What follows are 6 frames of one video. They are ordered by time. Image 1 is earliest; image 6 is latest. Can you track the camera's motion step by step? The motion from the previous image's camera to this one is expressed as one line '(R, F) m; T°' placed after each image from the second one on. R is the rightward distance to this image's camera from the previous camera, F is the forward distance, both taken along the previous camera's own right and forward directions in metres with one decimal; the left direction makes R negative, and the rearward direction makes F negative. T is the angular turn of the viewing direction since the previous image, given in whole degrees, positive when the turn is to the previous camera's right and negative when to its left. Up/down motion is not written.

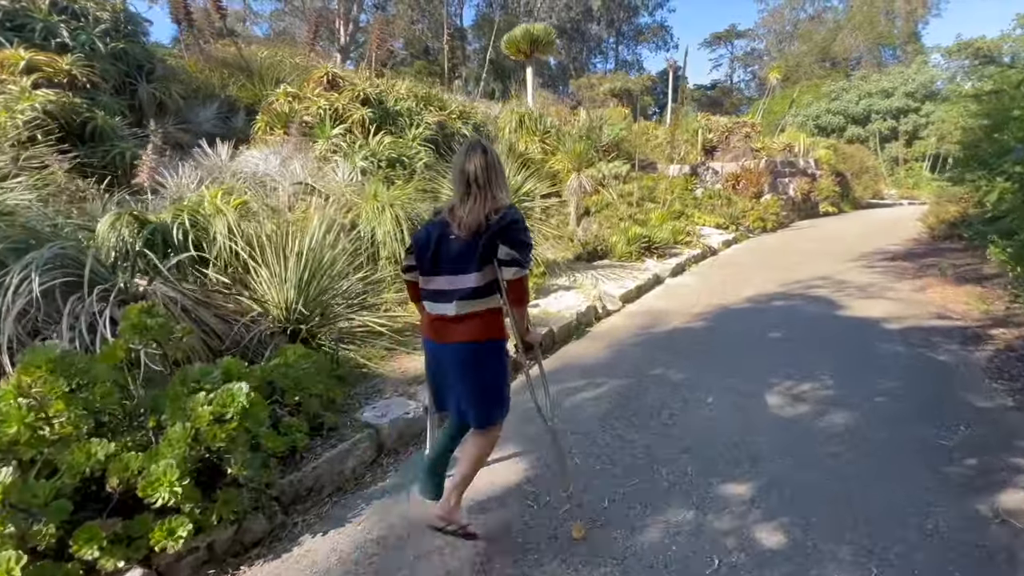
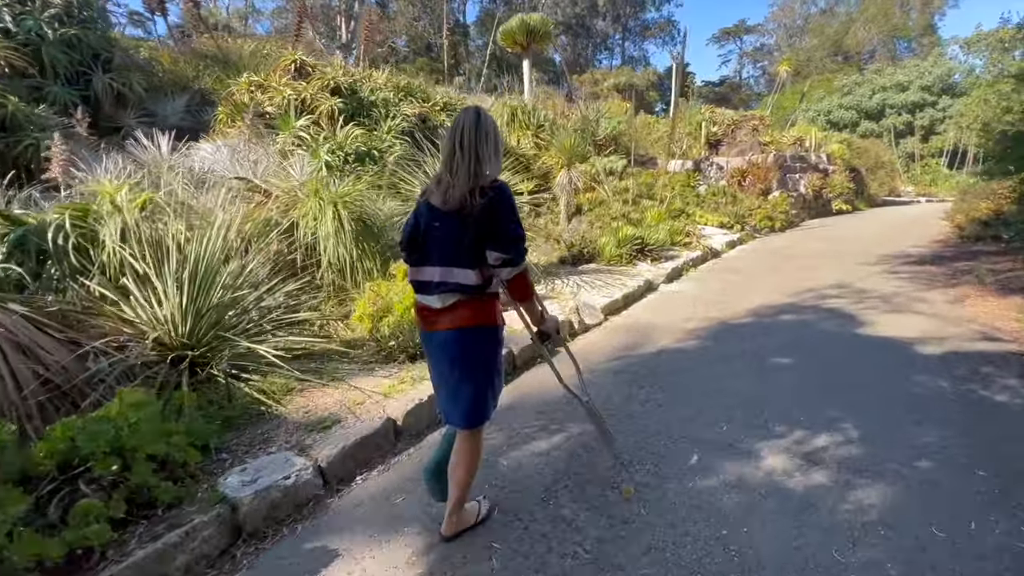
(+0.6, +0.9) m; -1°
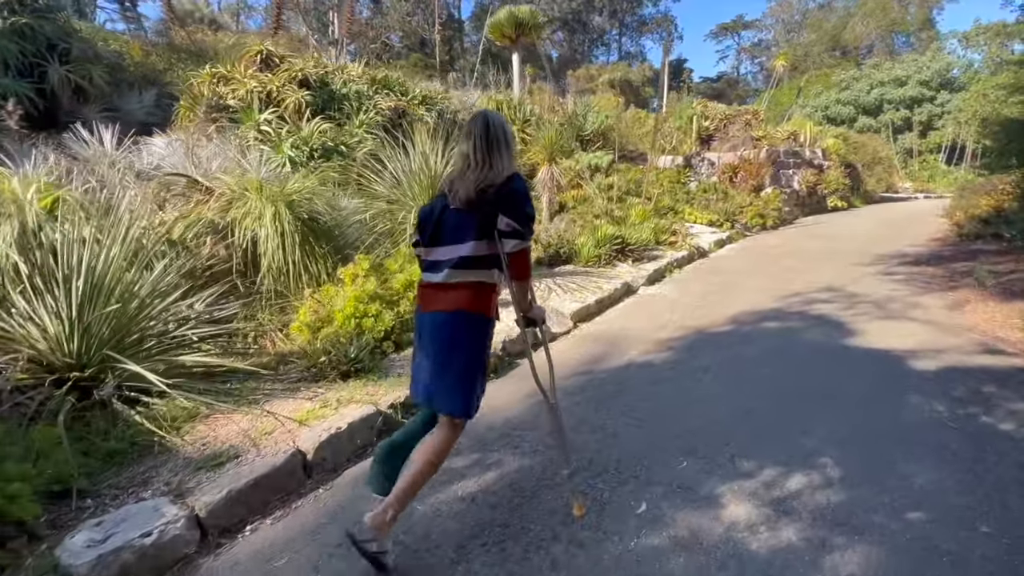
(+0.5, +0.5) m; 0°
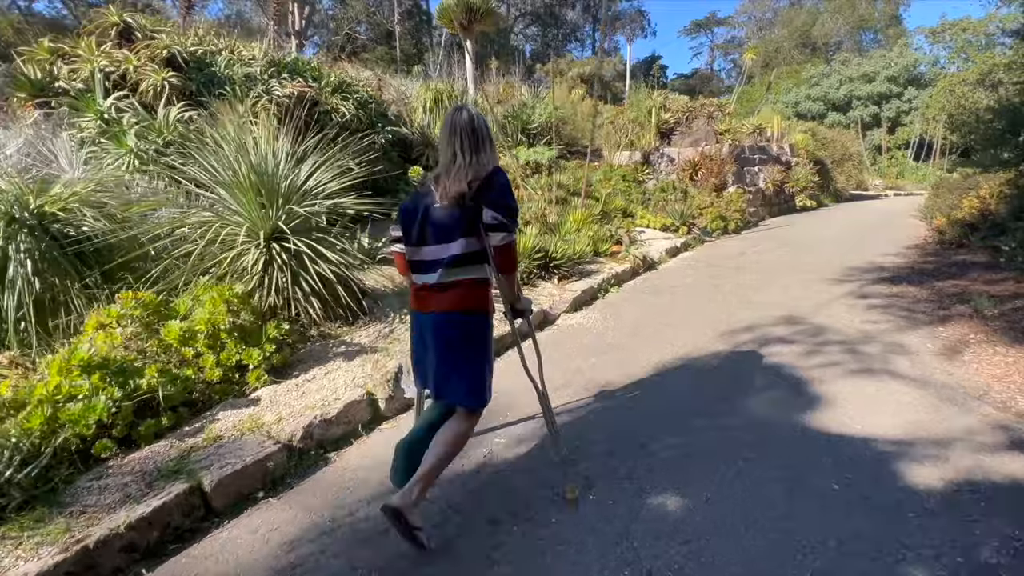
(+1.2, +1.5) m; +2°
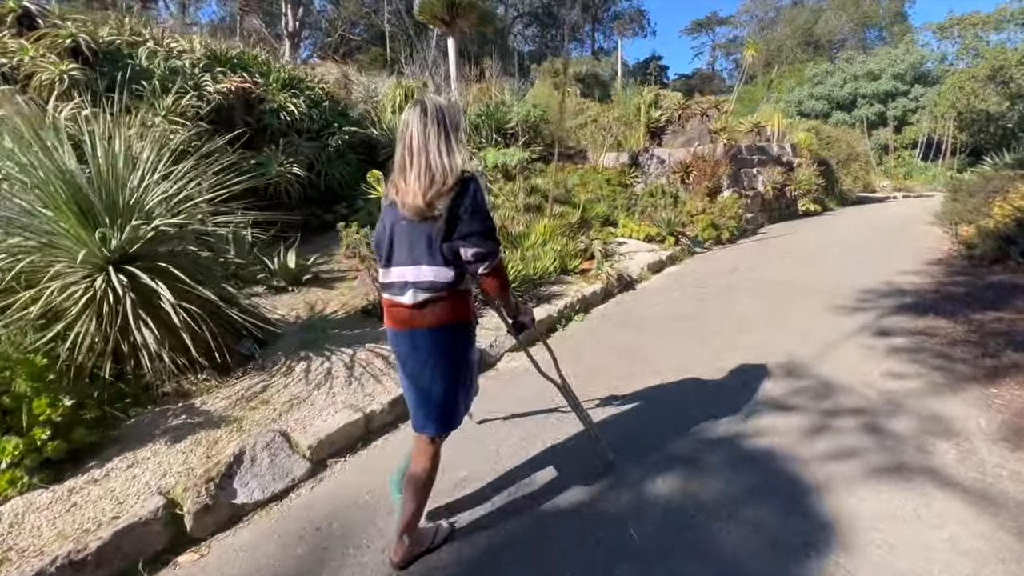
(+0.8, +1.1) m; 0°
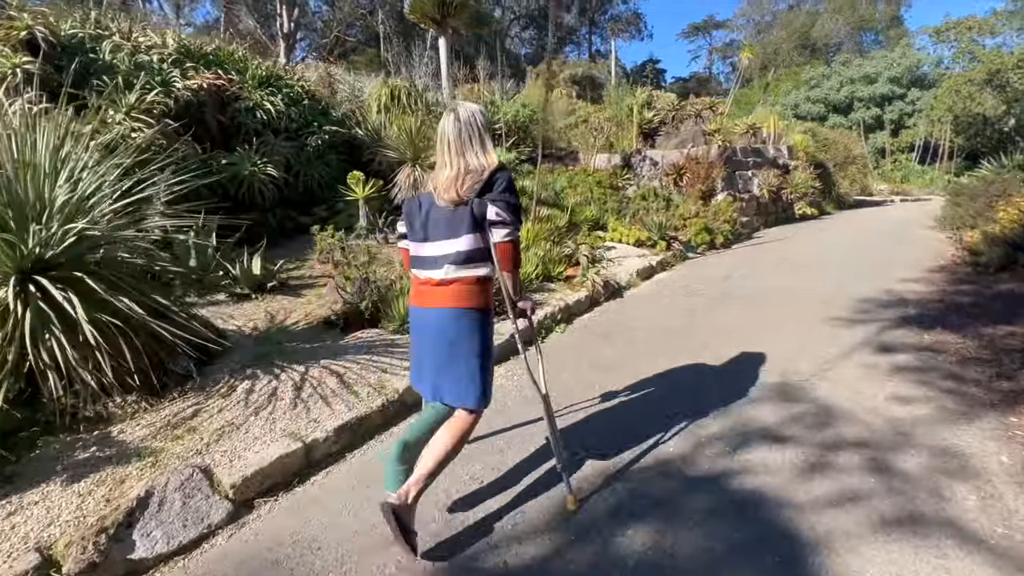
(+0.3, +0.4) m; 0°
